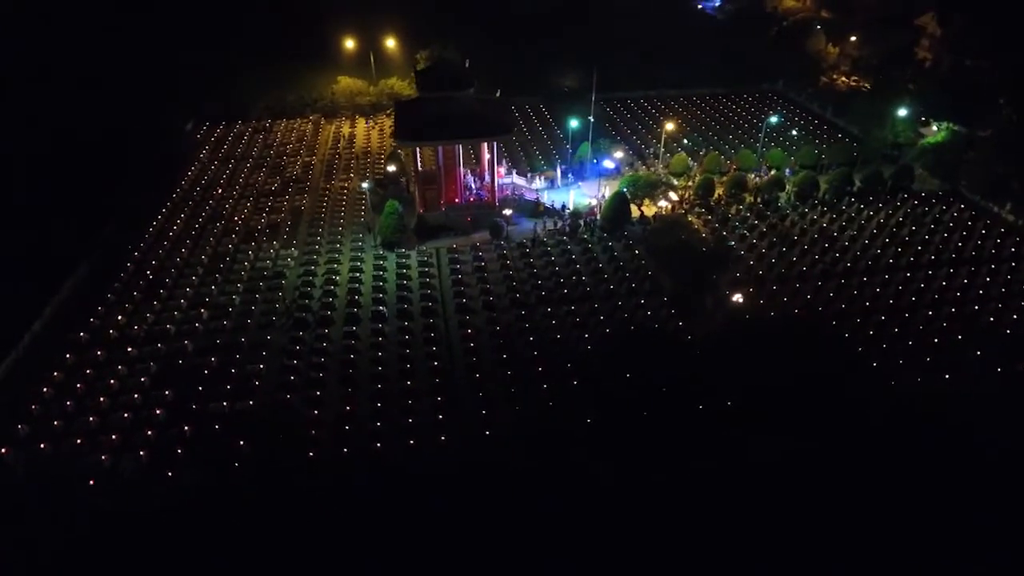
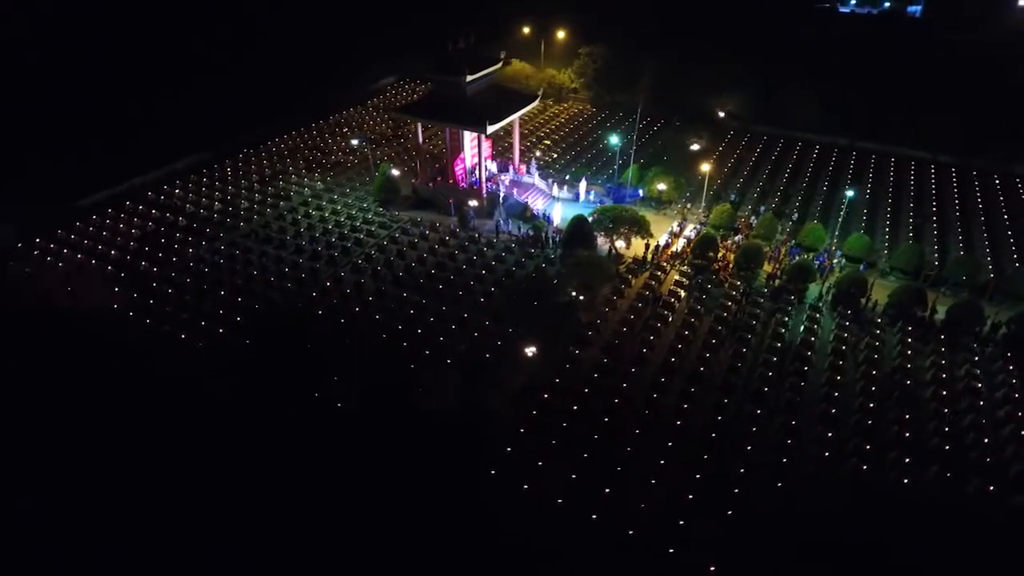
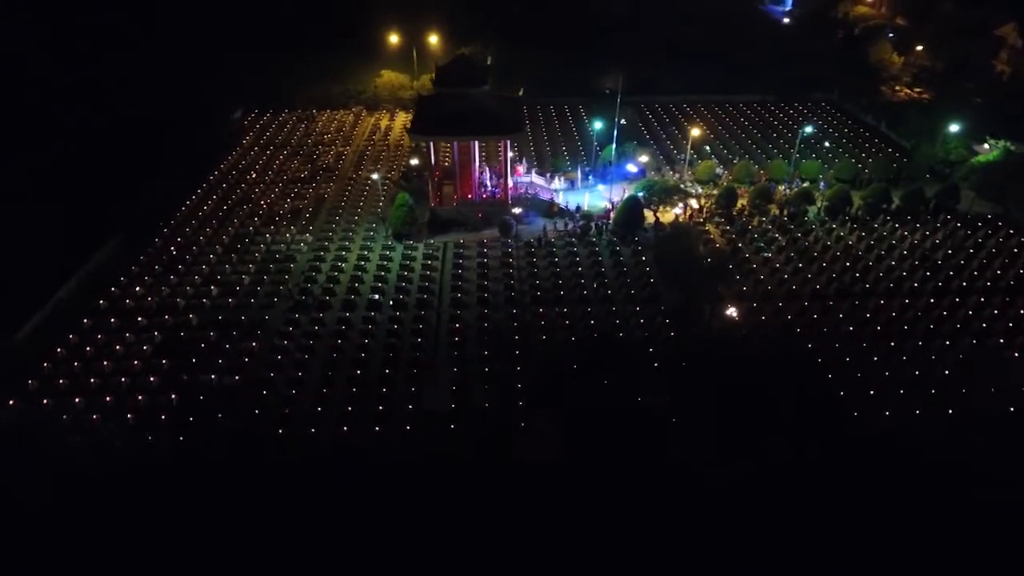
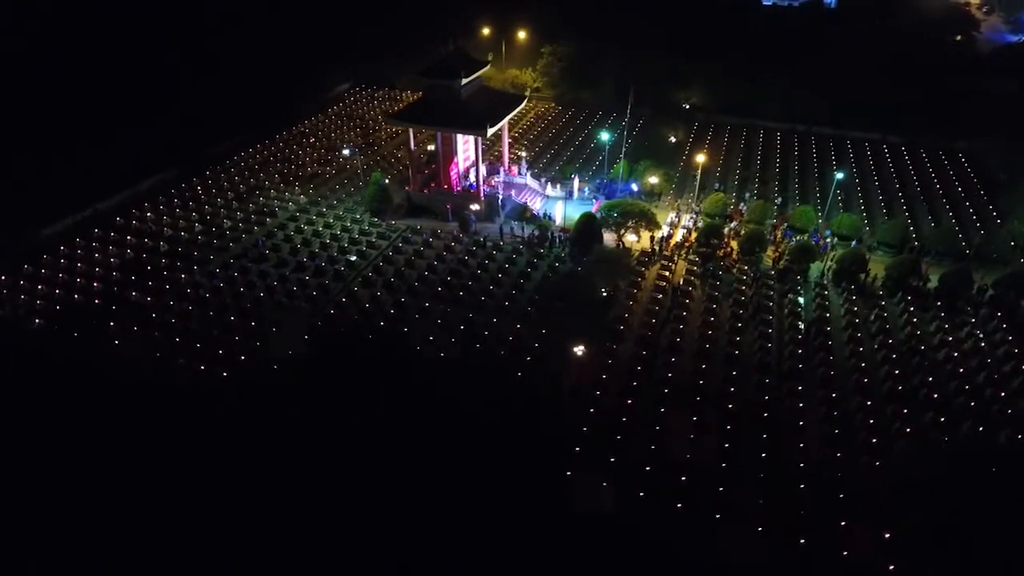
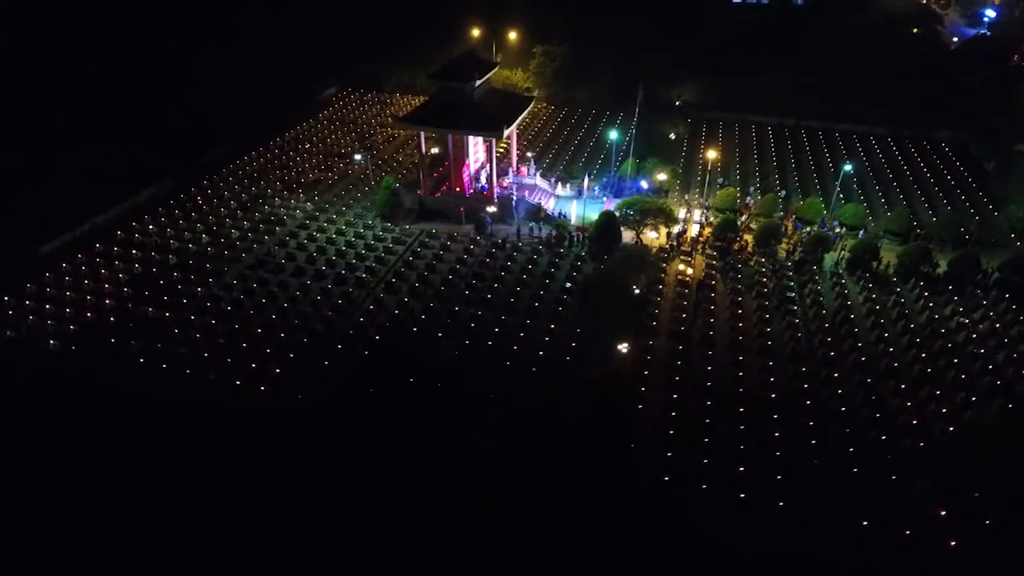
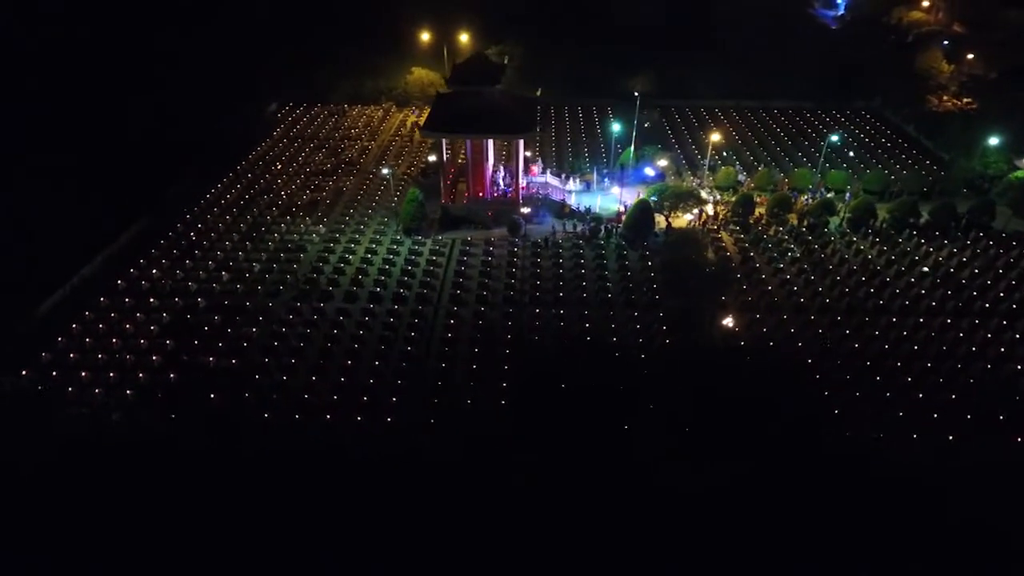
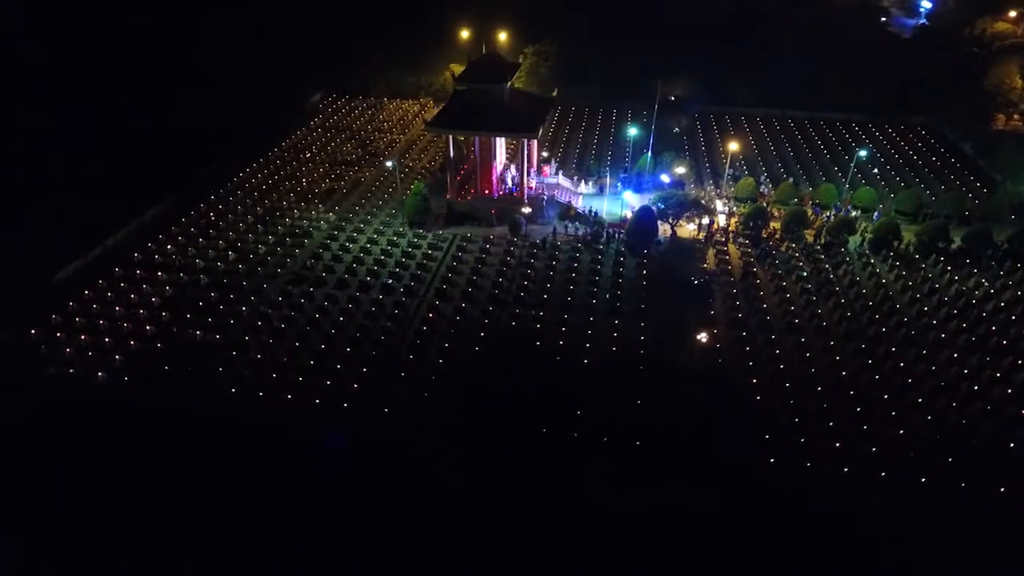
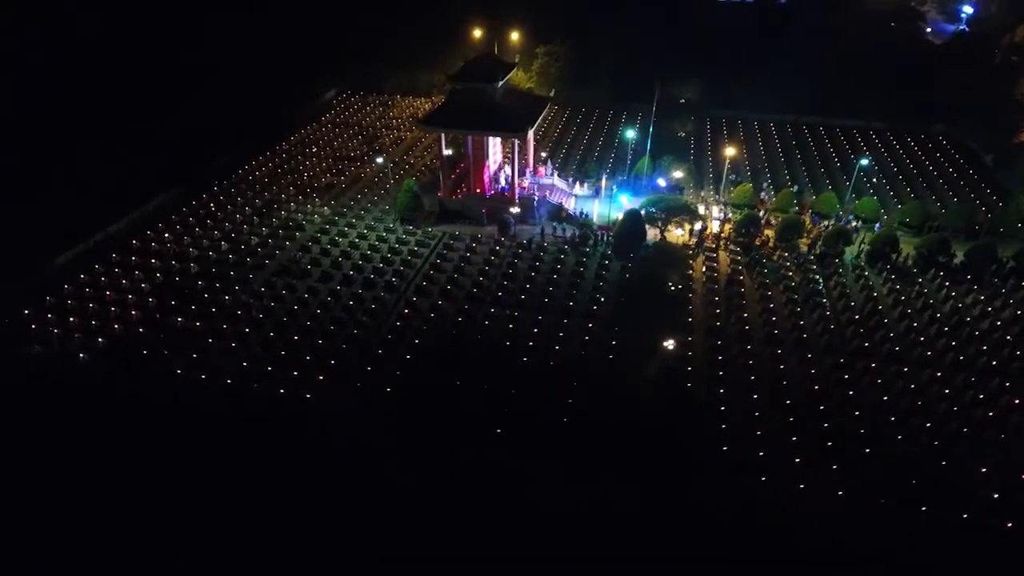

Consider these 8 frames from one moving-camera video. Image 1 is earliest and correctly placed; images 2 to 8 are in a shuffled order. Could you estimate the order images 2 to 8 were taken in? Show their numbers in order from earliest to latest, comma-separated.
3, 6, 7, 8, 5, 4, 2
